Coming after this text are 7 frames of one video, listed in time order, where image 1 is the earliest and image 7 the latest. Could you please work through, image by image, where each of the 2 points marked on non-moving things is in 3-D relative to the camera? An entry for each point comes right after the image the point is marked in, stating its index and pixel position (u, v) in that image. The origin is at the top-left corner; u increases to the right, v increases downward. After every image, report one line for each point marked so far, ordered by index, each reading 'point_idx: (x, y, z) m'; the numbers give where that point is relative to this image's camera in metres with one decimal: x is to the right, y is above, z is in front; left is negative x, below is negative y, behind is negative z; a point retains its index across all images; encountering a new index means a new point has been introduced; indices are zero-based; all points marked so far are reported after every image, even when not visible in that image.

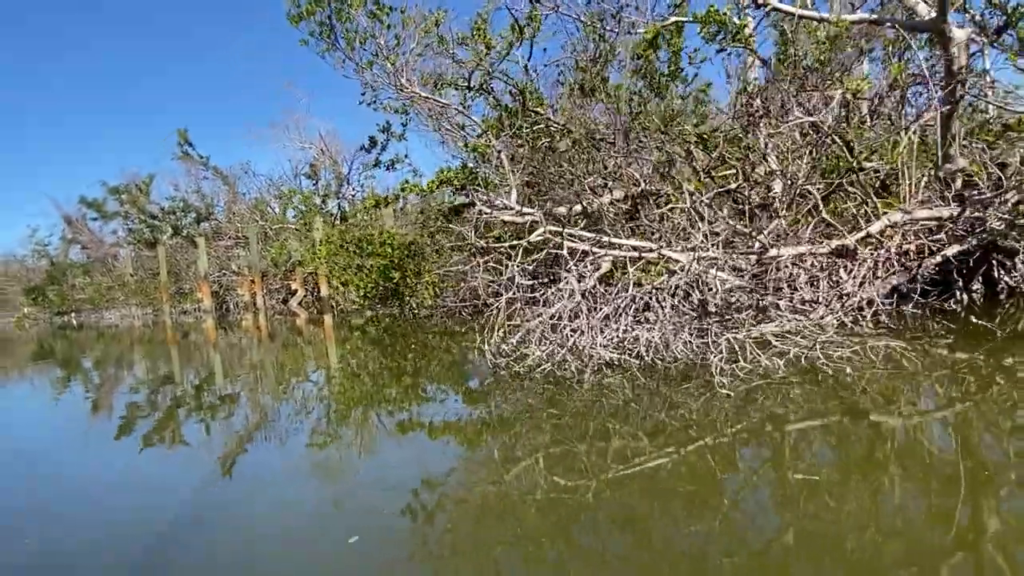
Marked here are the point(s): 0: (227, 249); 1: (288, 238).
0: (-6.2, +0.8, +13.7) m
1: (-4.4, +0.9, +12.5) m
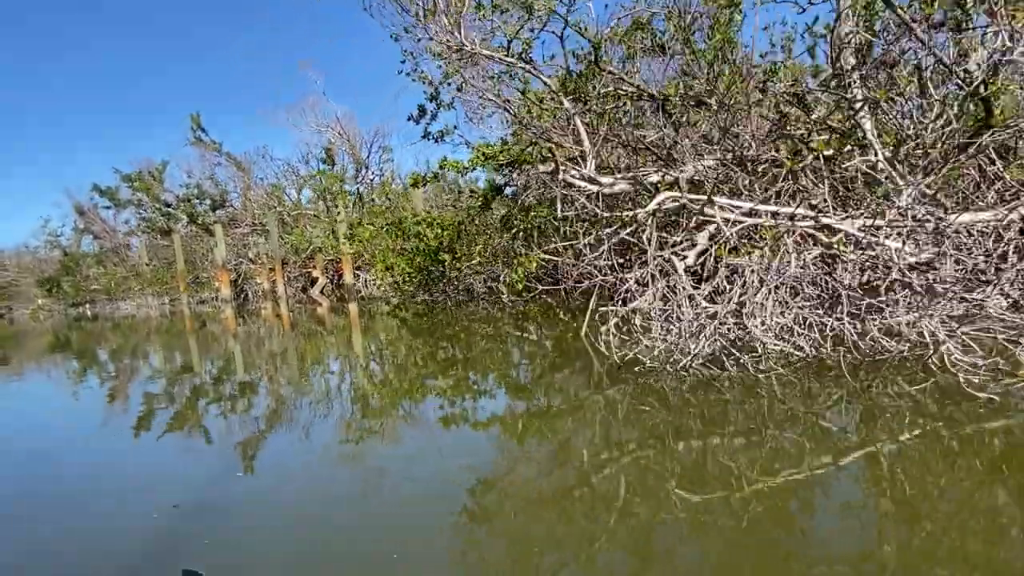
0: (-5.7, +1.1, +13.4) m
1: (-3.9, +1.2, +12.2) m
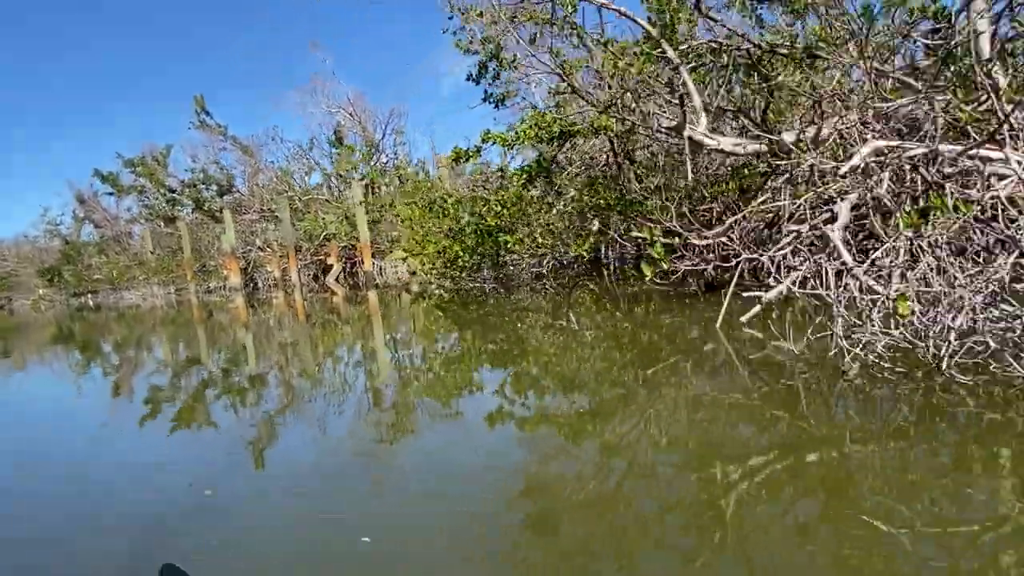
0: (-5.3, +1.3, +12.9) m
1: (-3.5, +1.4, +11.7) m
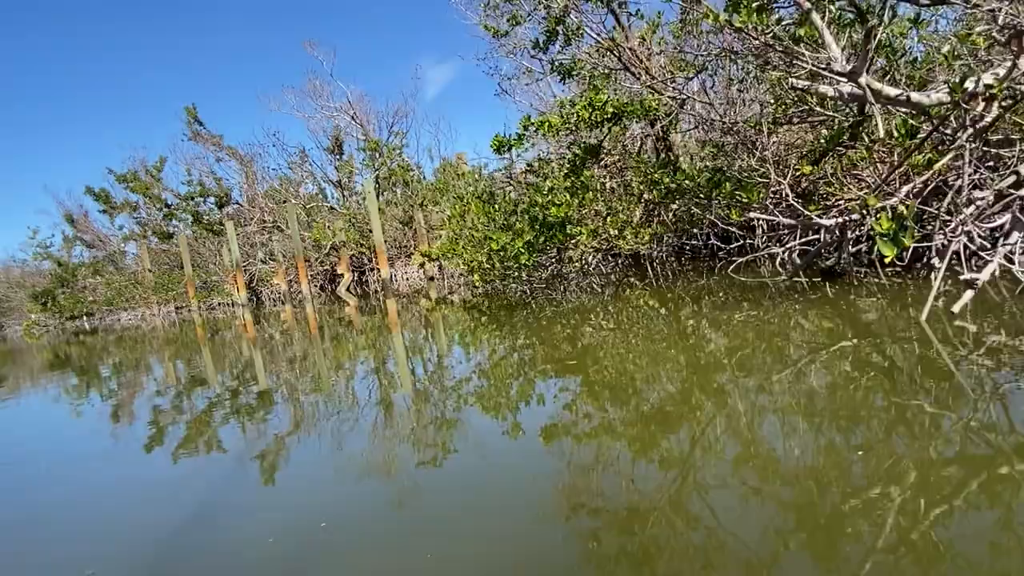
0: (-5.1, +1.0, +12.4) m
1: (-3.3, +1.2, +11.2) m
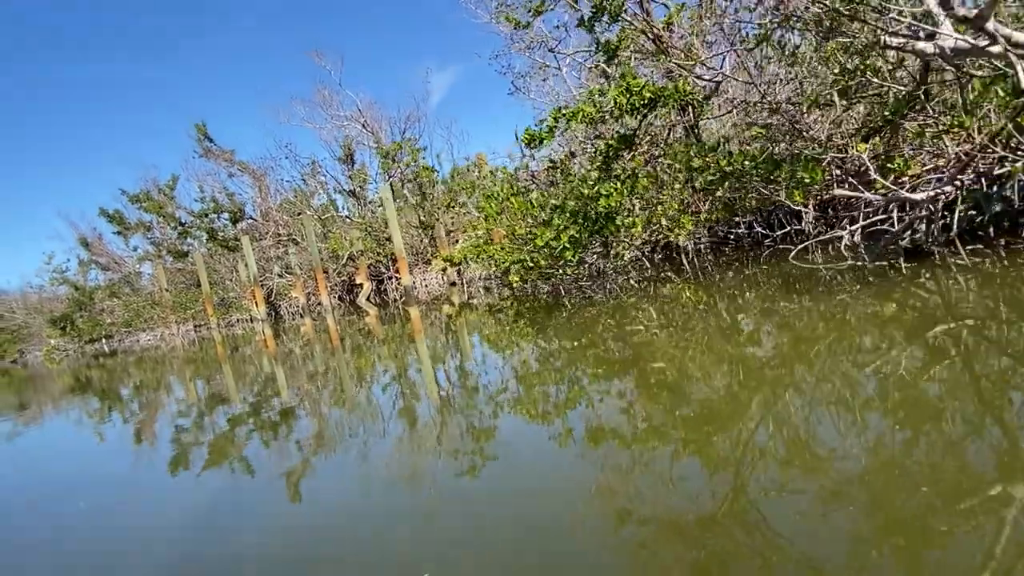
0: (-4.8, +0.8, +12.3) m
1: (-3.0, +1.0, +11.1) m
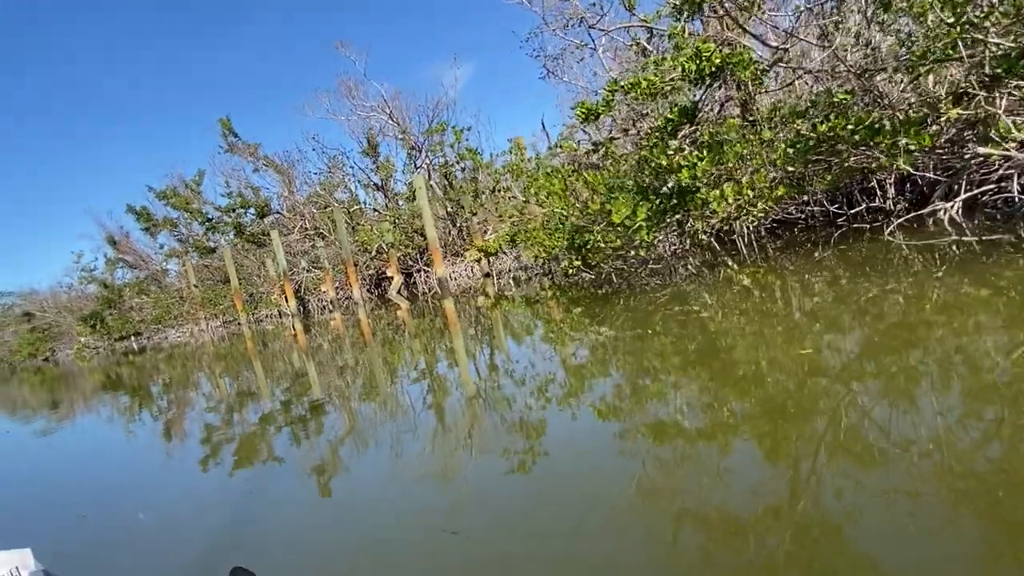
0: (-4.2, +0.9, +12.2) m
1: (-2.4, +1.1, +10.9) m
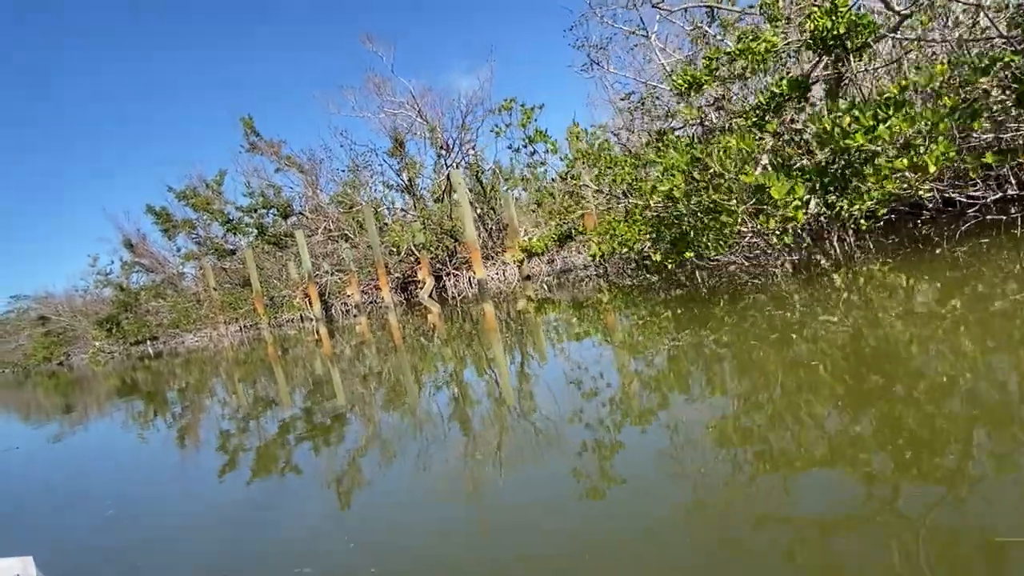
0: (-3.6, +0.8, +11.8) m
1: (-1.9, +1.1, +10.4) m
